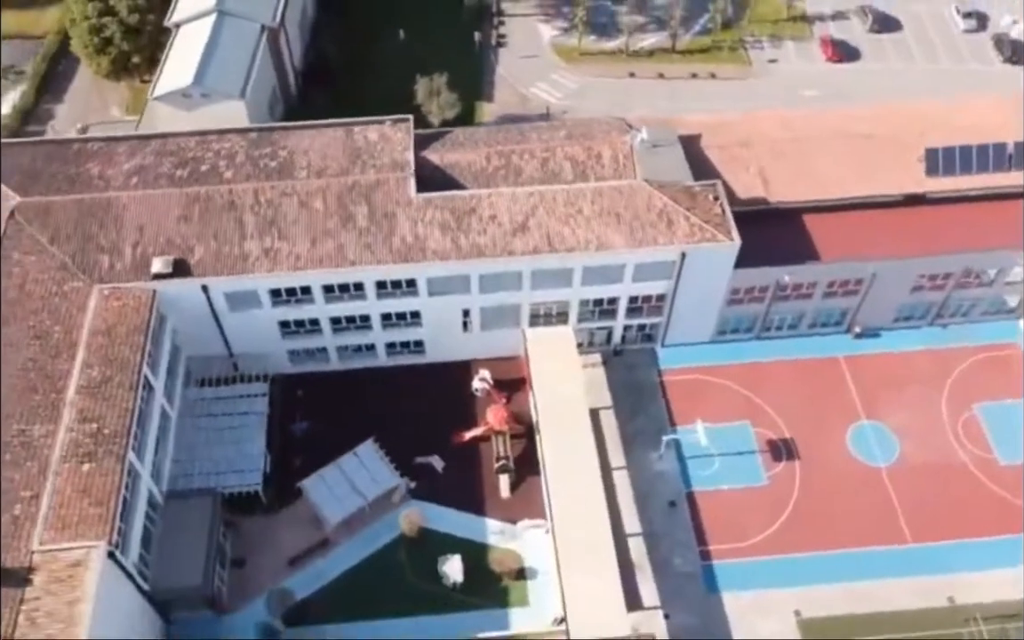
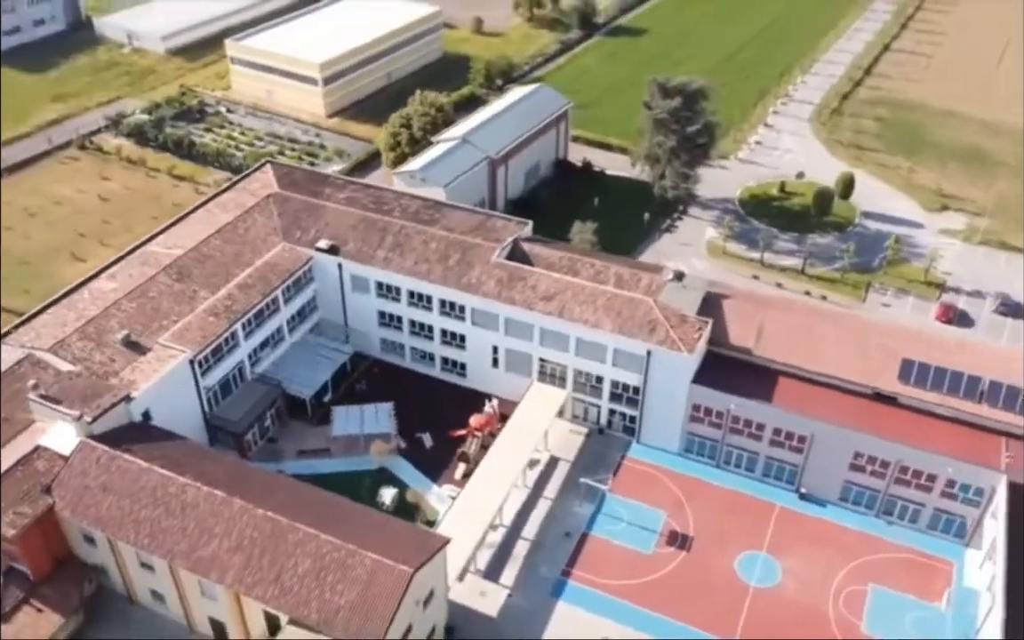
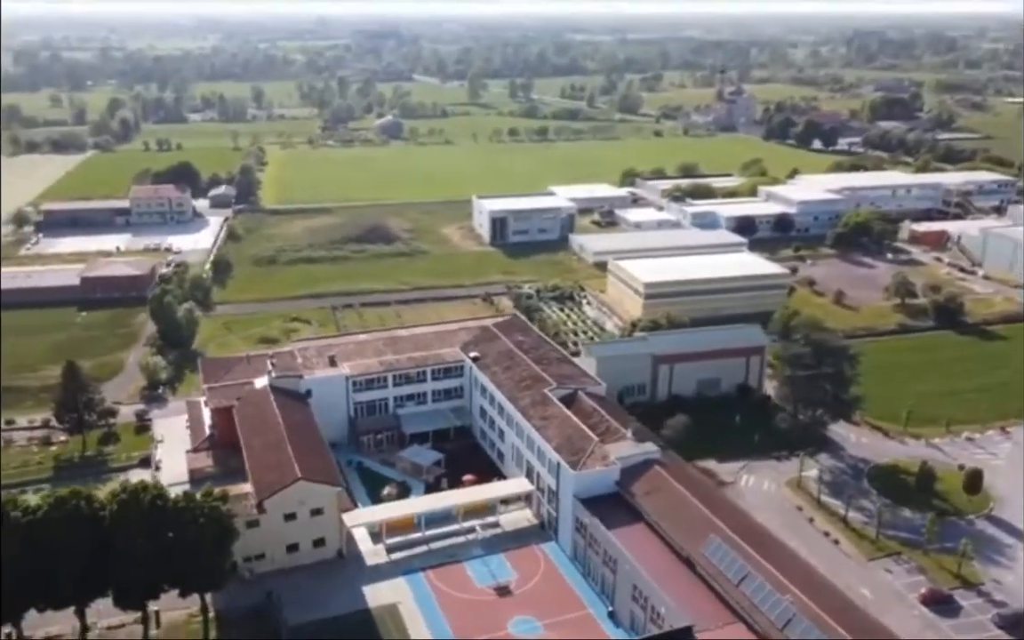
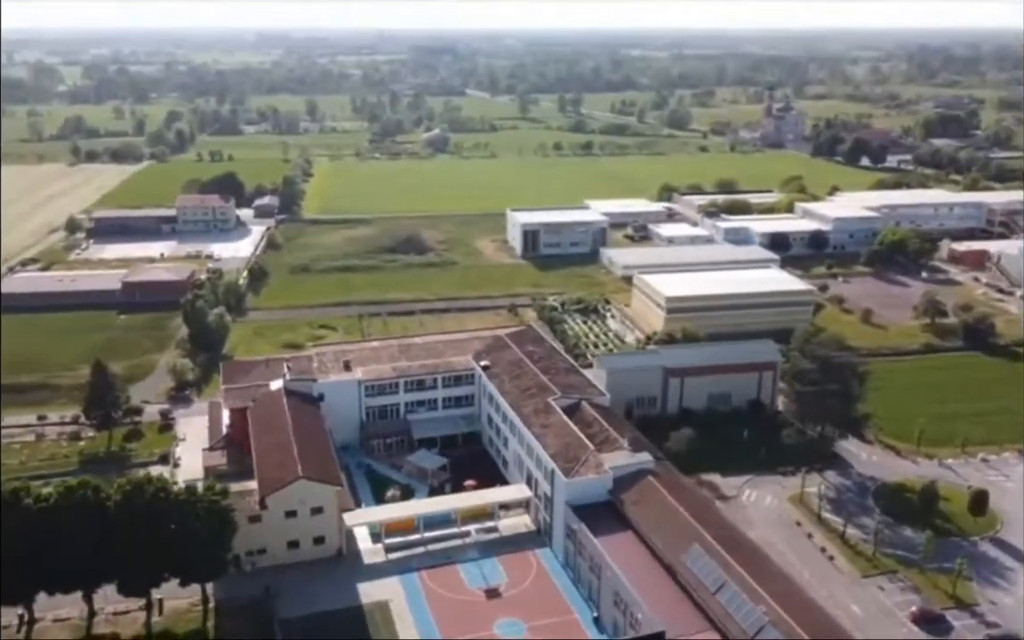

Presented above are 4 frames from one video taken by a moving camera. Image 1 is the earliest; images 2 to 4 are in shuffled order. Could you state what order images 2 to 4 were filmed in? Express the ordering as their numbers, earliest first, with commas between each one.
2, 3, 4
